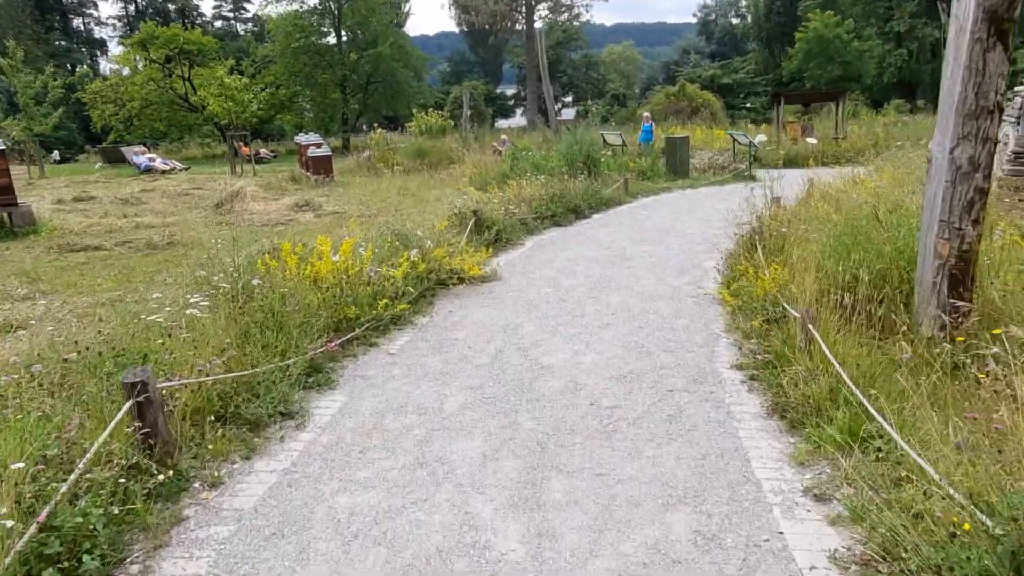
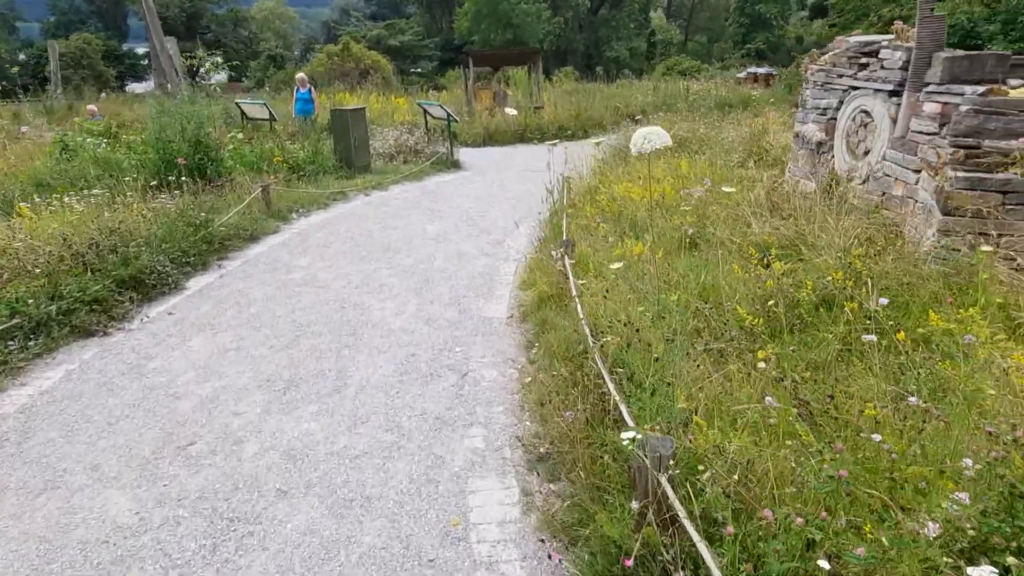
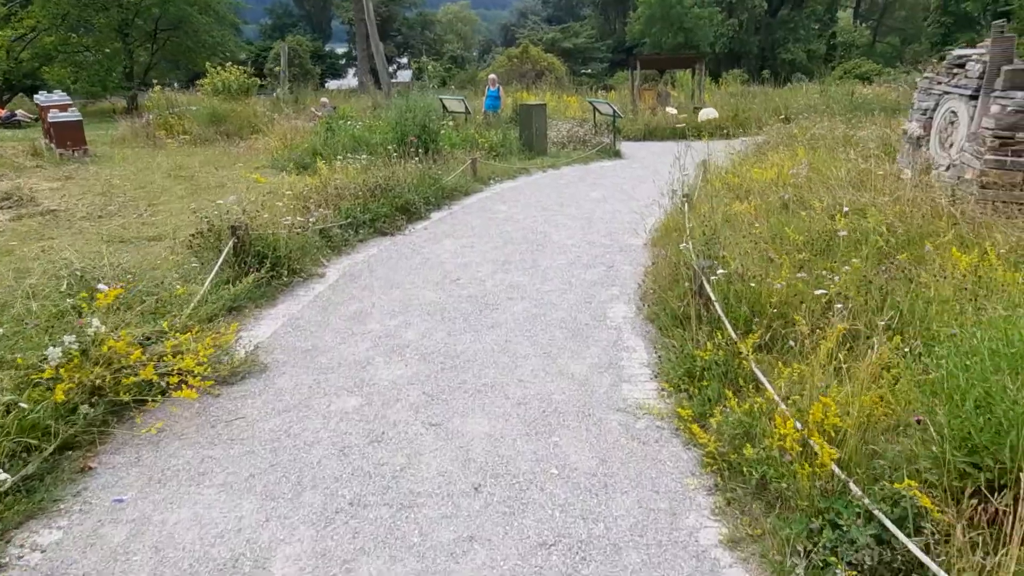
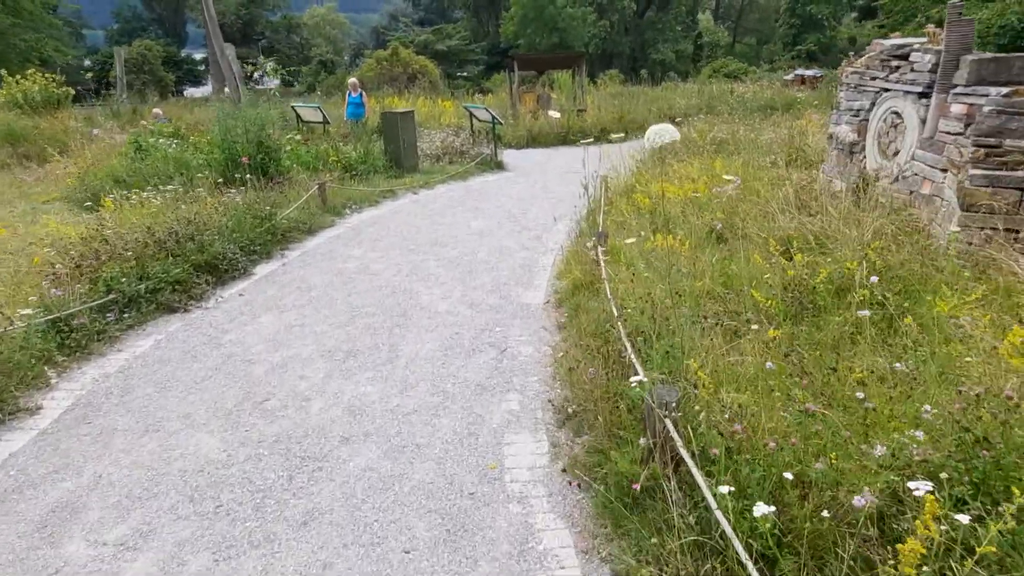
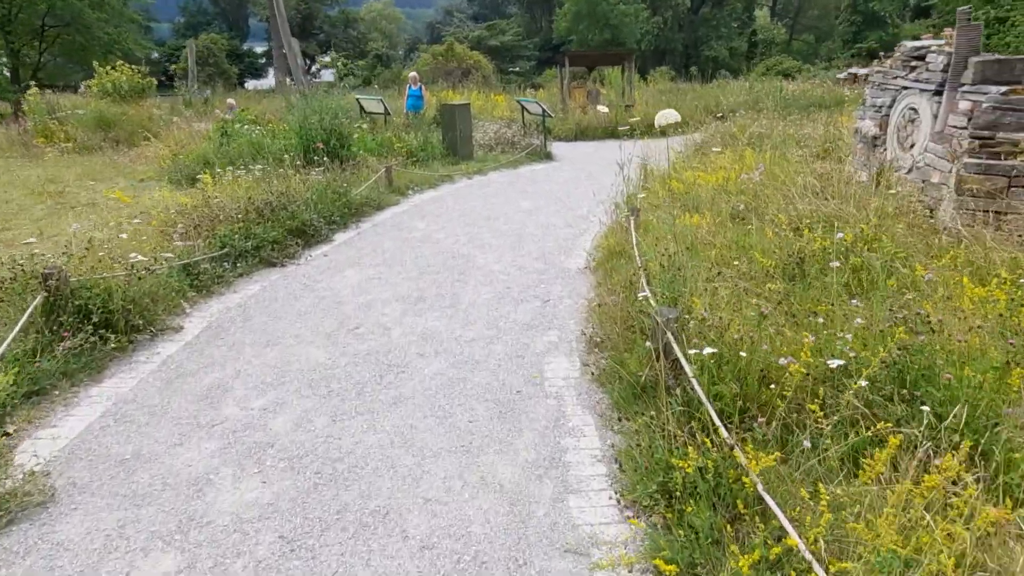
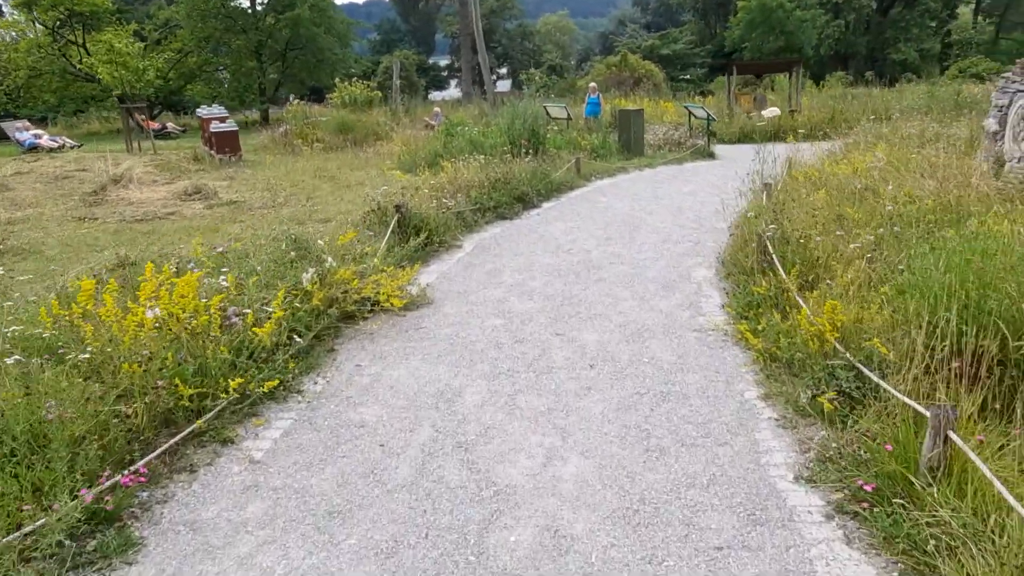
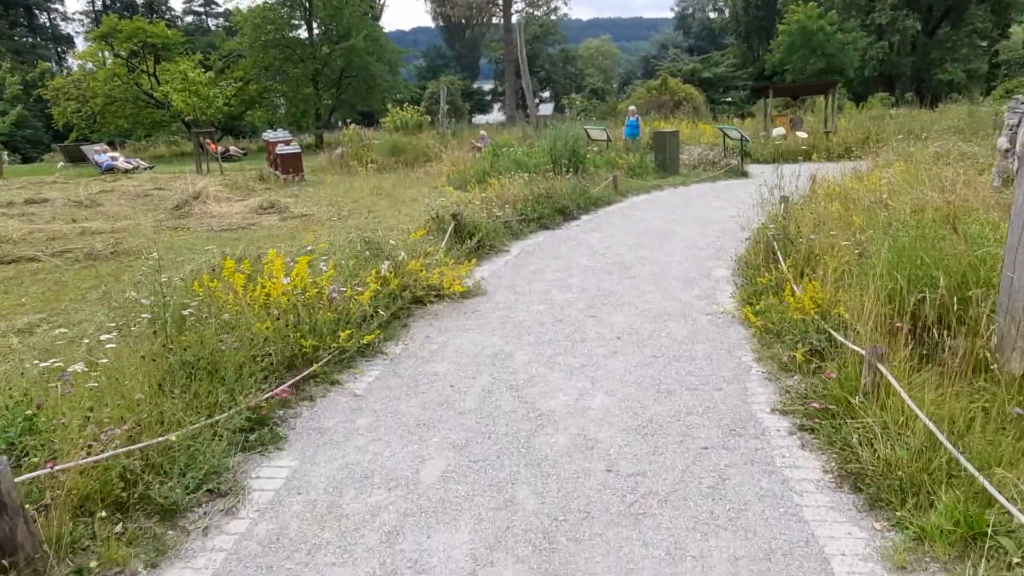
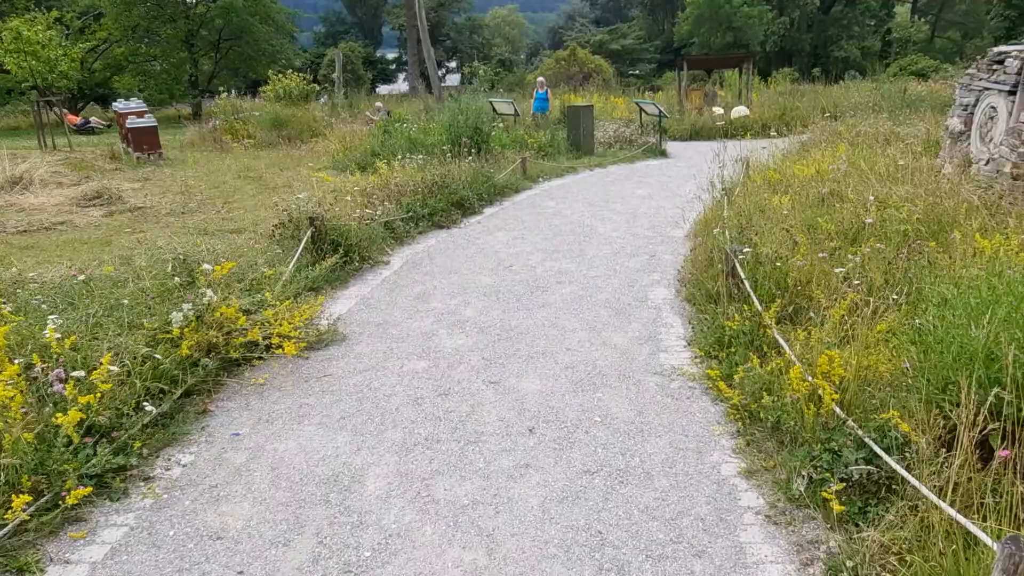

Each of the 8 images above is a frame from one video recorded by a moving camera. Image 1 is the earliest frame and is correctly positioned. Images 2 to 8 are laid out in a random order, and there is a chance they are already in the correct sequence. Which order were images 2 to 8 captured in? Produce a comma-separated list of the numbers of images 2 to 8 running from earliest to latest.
7, 6, 8, 3, 5, 4, 2
